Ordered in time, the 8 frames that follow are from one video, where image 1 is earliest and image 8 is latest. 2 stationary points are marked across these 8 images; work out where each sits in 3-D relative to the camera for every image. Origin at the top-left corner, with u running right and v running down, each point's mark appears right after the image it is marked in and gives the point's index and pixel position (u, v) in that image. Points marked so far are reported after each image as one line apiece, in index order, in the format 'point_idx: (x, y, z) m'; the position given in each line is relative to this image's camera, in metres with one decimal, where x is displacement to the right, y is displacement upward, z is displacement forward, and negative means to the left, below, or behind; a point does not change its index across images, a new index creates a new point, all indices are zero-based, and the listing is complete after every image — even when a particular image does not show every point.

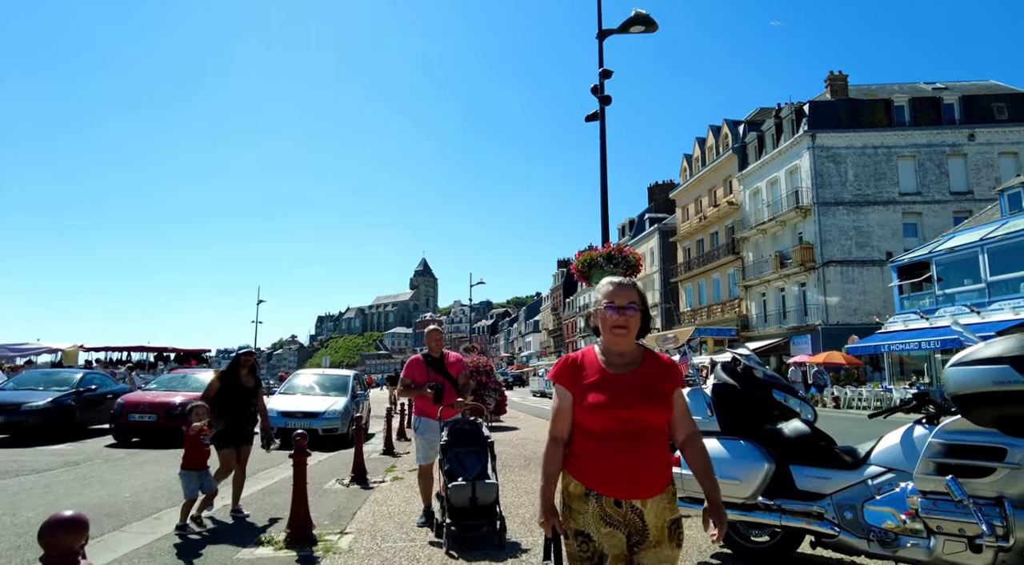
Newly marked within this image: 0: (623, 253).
0: (+1.6, +0.4, +10.1) m
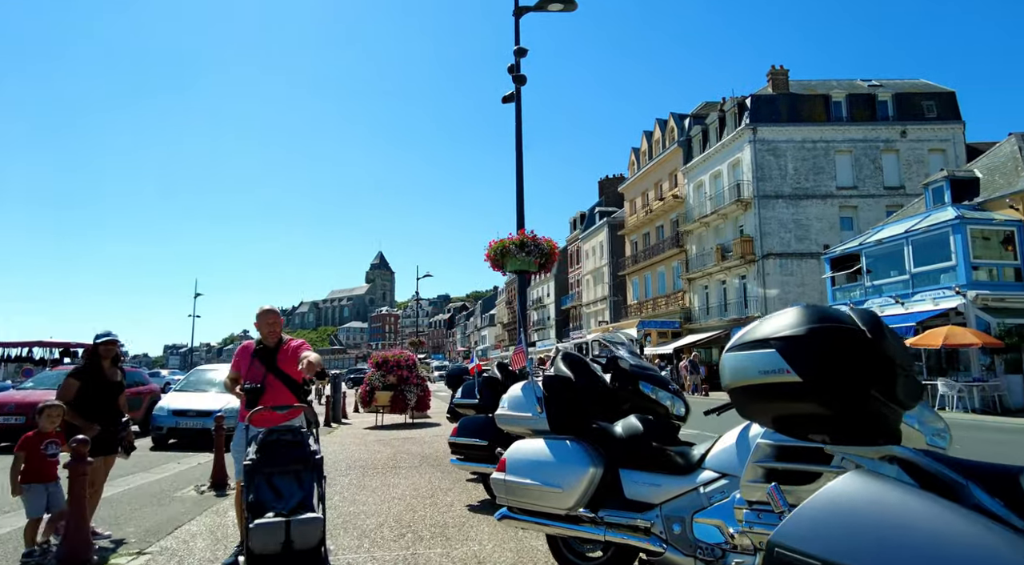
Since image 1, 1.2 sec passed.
0: (+0.3, +0.6, +9.7) m
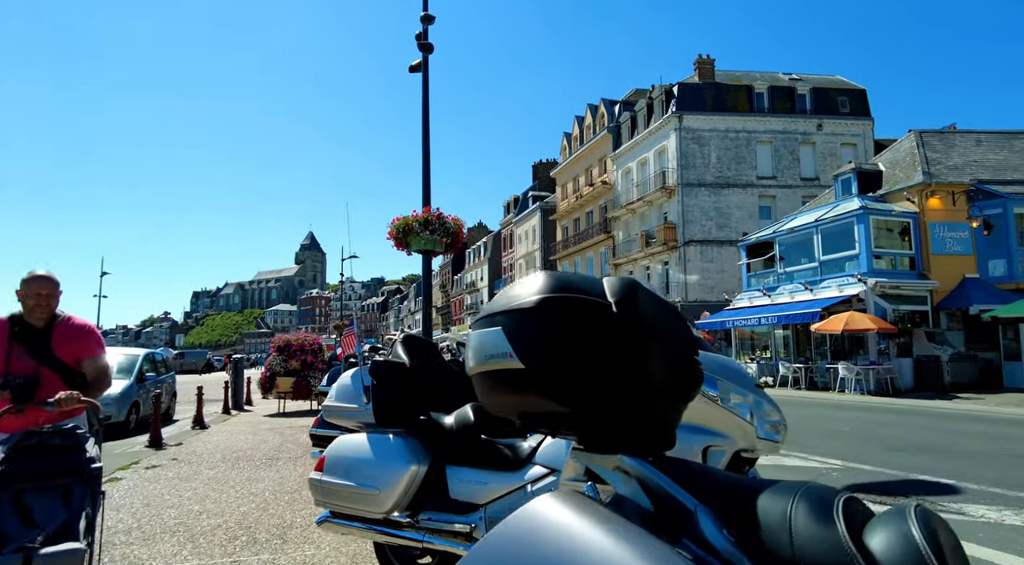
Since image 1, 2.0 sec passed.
0: (-0.9, +0.8, +9.4) m
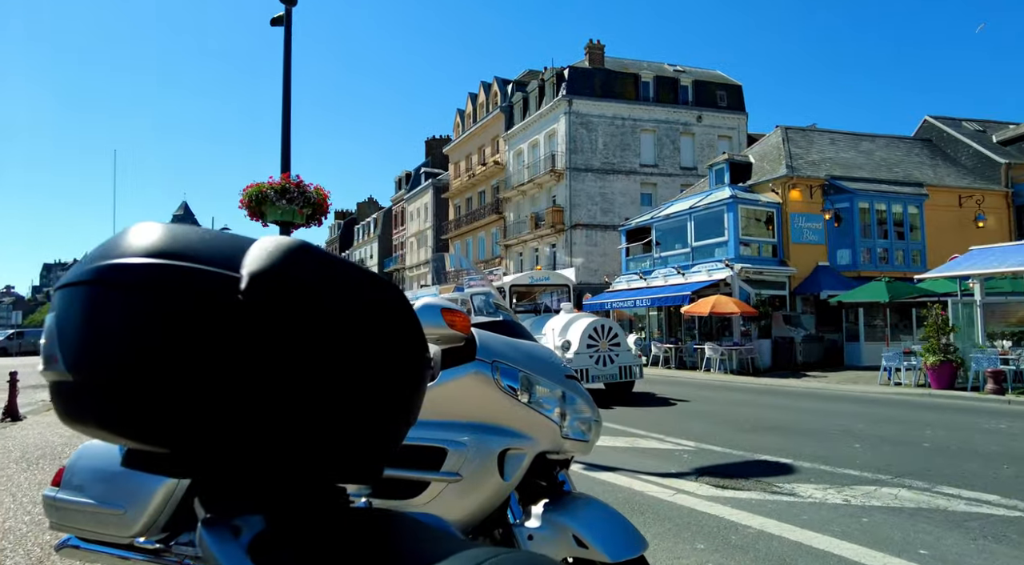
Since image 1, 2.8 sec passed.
0: (-2.5, +1.1, +8.8) m
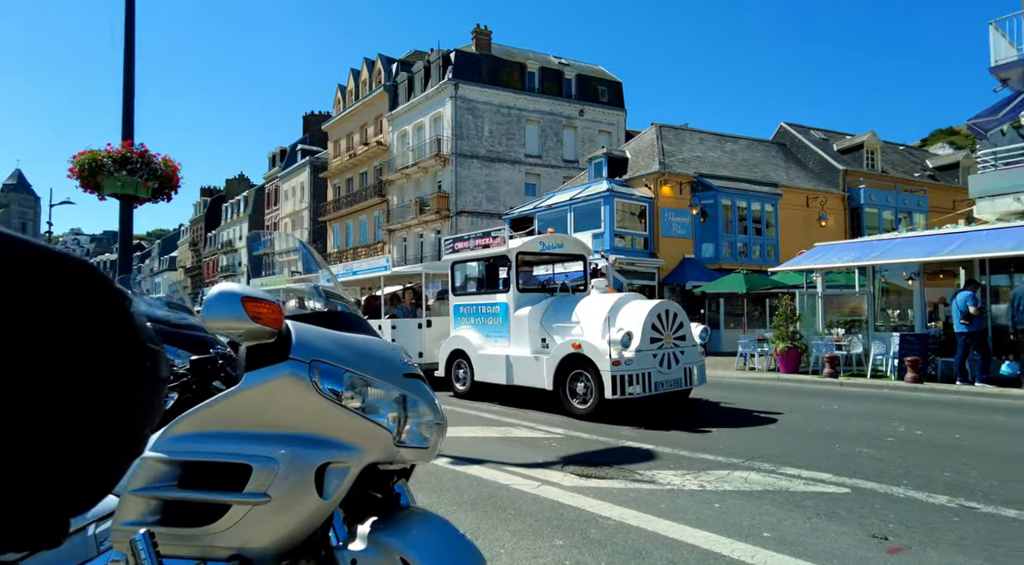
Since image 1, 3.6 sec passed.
0: (-4.0, +1.3, +8.1) m
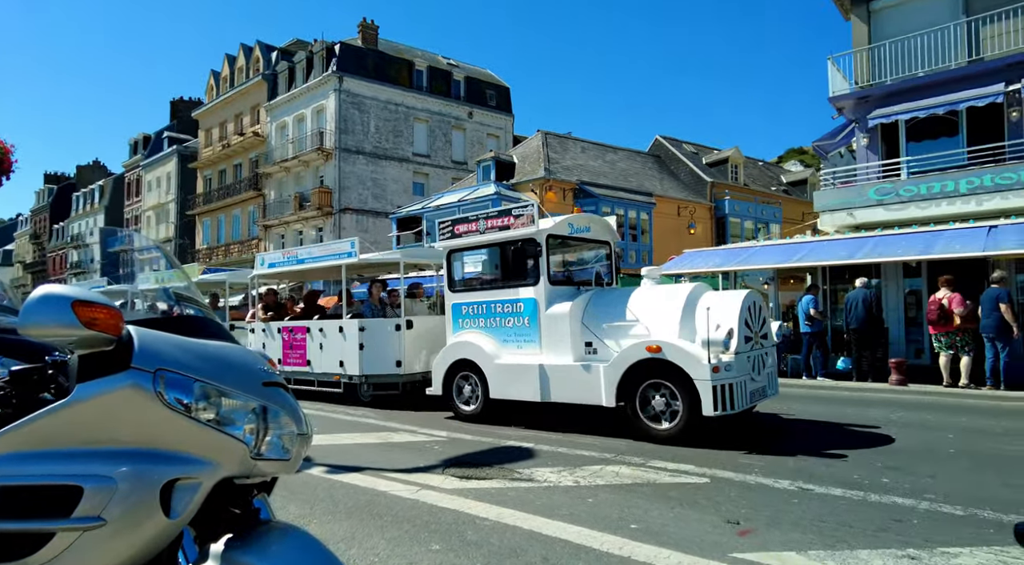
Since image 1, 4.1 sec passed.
0: (-5.1, +1.3, +7.4) m
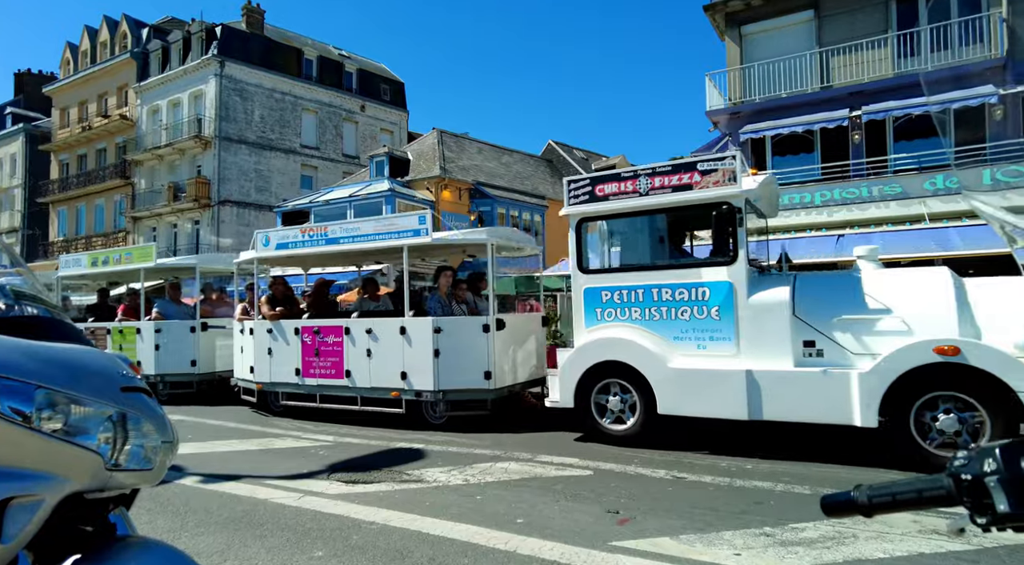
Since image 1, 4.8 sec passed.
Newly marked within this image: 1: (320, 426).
0: (-6.1, +1.4, +6.5) m
1: (-2.4, -1.7, +9.3) m
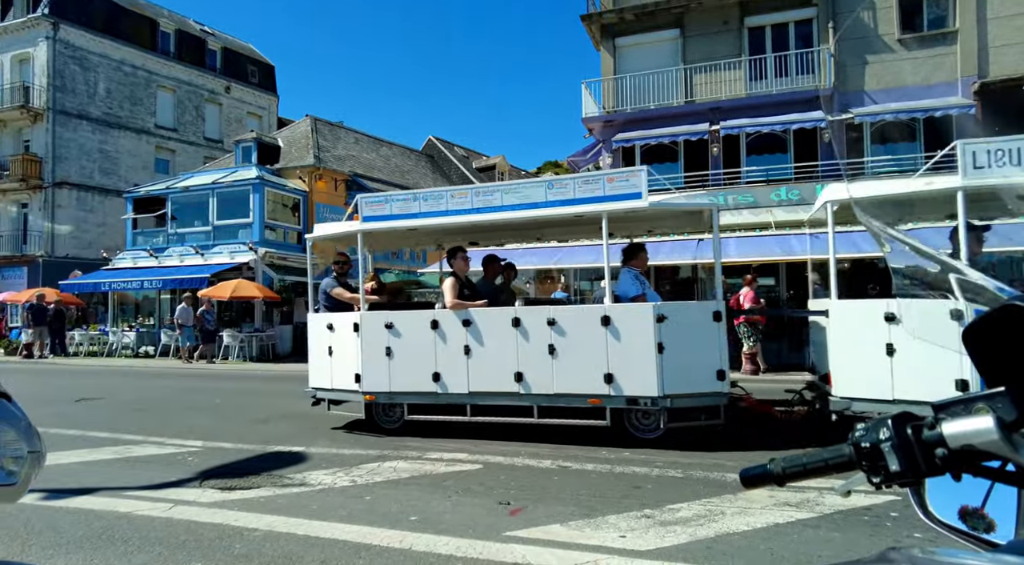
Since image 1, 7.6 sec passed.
0: (-6.9, +1.5, +5.2) m
1: (-3.8, -1.6, +8.7) m
